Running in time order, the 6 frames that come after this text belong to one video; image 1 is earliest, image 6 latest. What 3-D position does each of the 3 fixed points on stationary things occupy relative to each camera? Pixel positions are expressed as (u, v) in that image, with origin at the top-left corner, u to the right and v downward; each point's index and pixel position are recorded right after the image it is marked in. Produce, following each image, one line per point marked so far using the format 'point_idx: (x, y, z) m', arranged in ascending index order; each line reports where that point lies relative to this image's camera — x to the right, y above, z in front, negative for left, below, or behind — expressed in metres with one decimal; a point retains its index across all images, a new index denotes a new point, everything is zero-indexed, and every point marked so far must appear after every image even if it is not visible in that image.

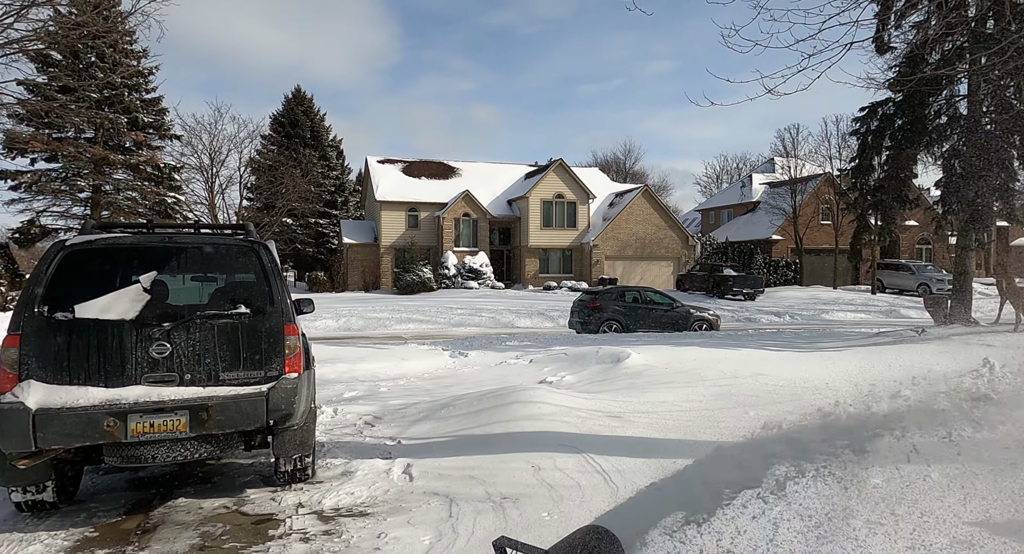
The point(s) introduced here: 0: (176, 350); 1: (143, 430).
0: (-2.1, -0.5, +4.7) m
1: (-2.3, -0.9, +4.6) m
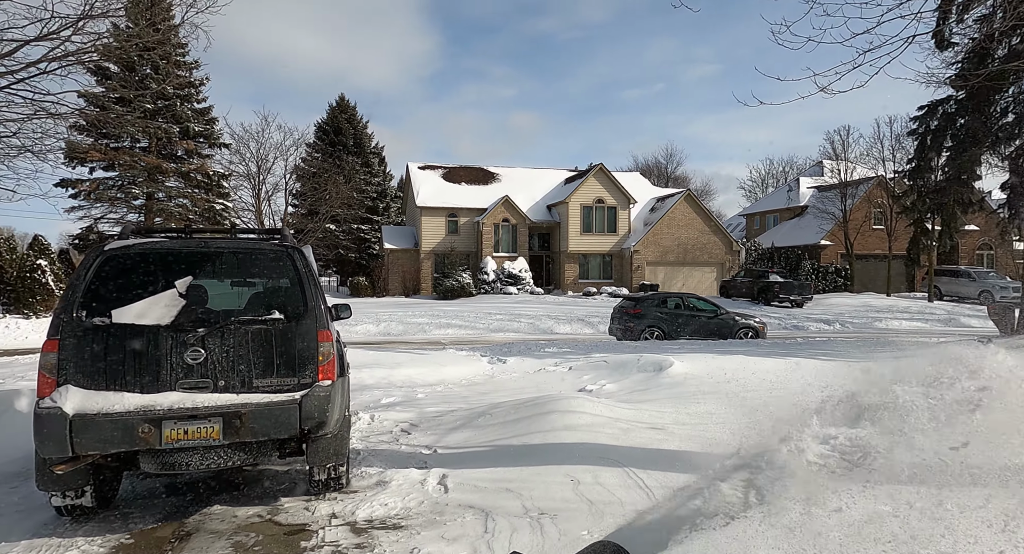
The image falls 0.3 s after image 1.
0: (-1.9, -0.5, +4.7) m
1: (-2.0, -1.0, +4.6) m
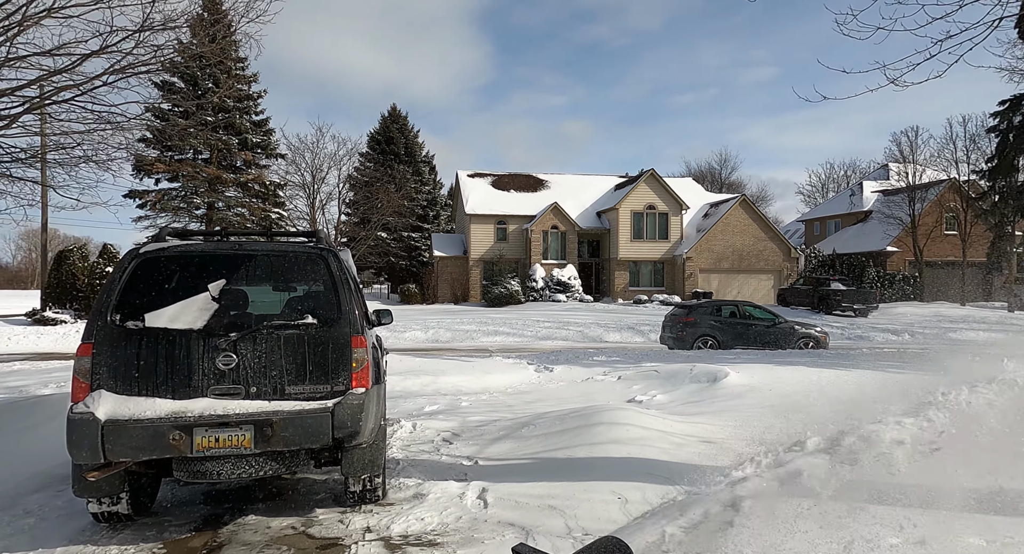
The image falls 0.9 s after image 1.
0: (-1.6, -0.5, +4.5) m
1: (-1.8, -1.0, +4.4) m
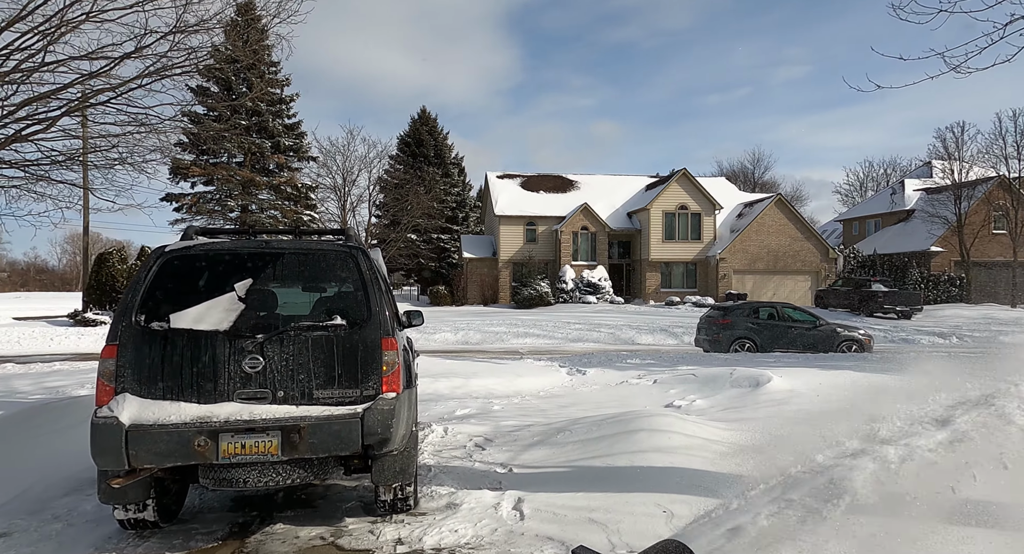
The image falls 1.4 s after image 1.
0: (-1.4, -0.5, +4.3) m
1: (-1.6, -1.0, +4.2) m
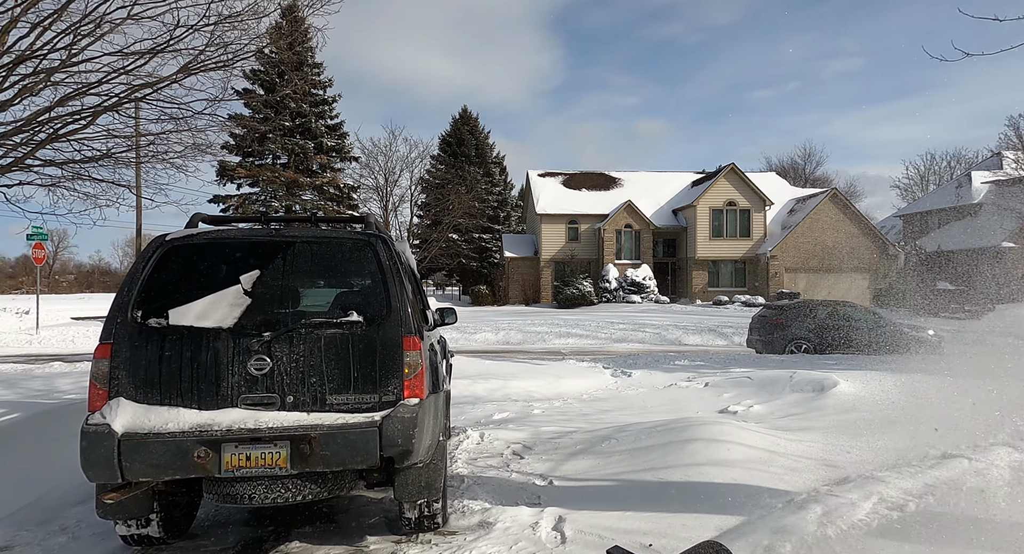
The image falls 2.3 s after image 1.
0: (-1.2, -0.5, +3.9) m
1: (-1.4, -0.9, +3.8) m
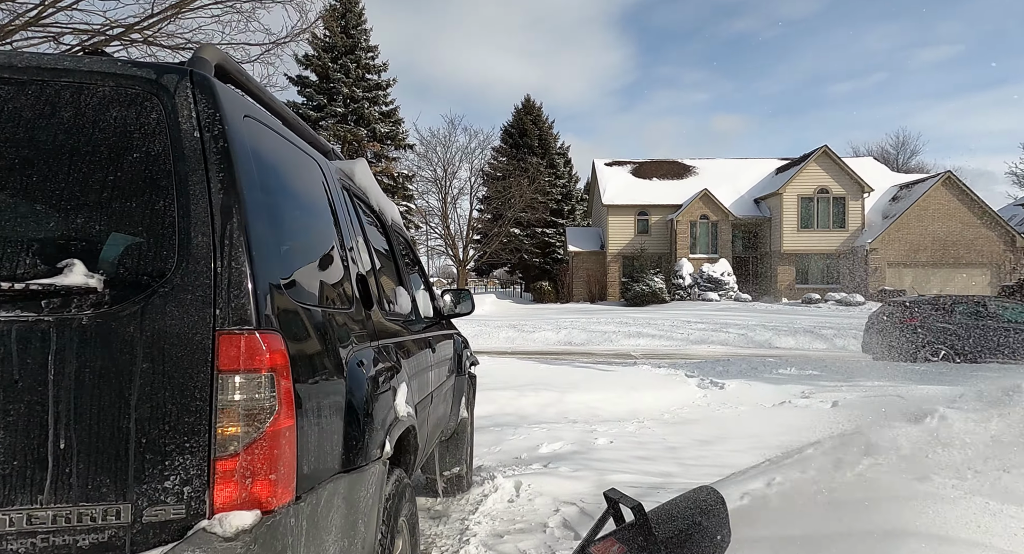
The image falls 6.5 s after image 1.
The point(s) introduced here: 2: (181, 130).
0: (-1.2, -0.2, +1.3) m
1: (-1.4, -0.7, +1.2) m
2: (-0.7, +0.3, +1.5) m
